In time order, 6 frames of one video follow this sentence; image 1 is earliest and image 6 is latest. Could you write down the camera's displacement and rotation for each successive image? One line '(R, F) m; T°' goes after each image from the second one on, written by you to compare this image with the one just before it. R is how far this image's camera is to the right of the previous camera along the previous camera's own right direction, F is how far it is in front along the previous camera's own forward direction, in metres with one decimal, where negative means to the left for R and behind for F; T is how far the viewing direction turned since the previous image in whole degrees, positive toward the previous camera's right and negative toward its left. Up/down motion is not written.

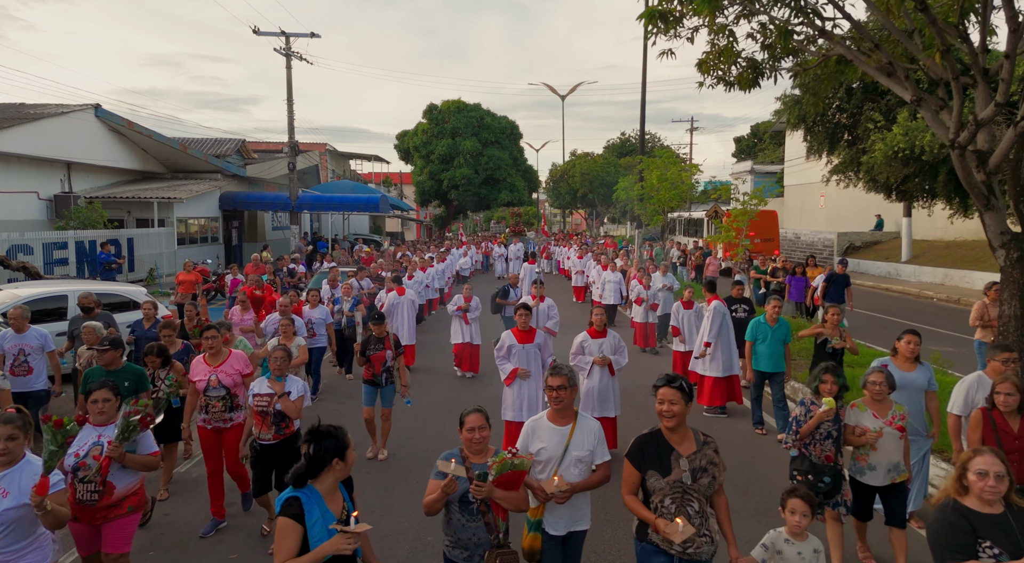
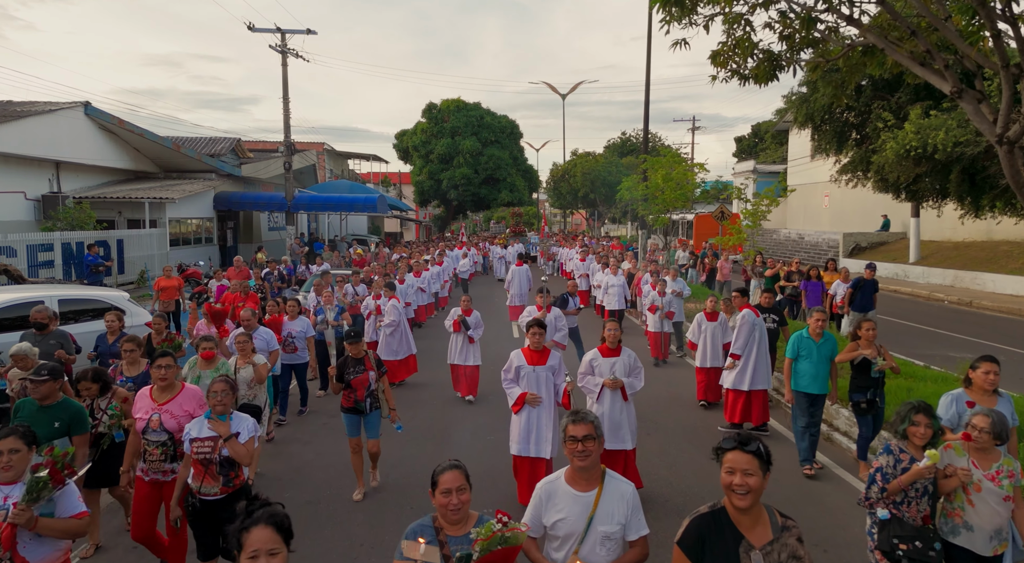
(0.0, +0.6) m; 0°
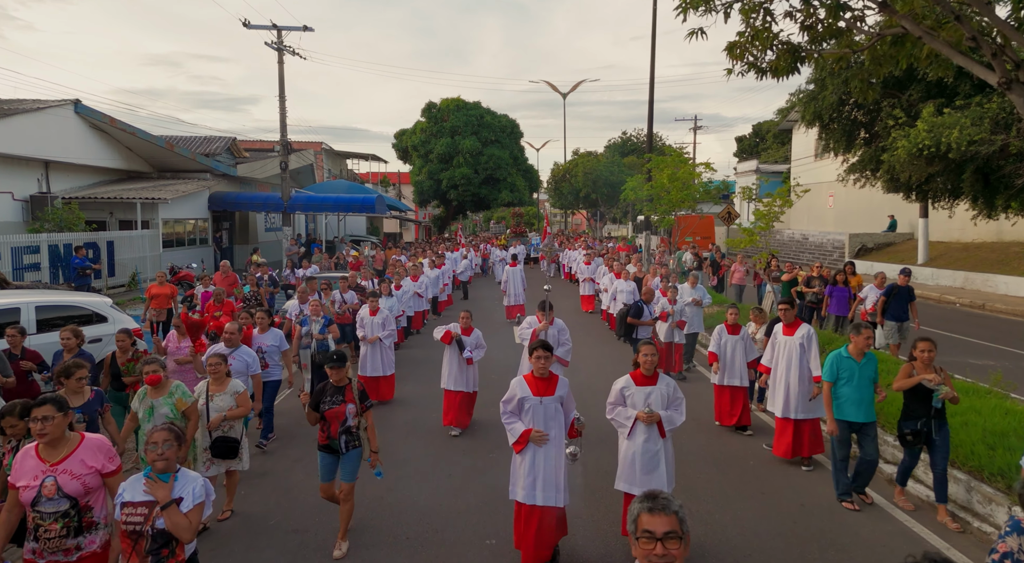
(-0.1, +0.6) m; 0°
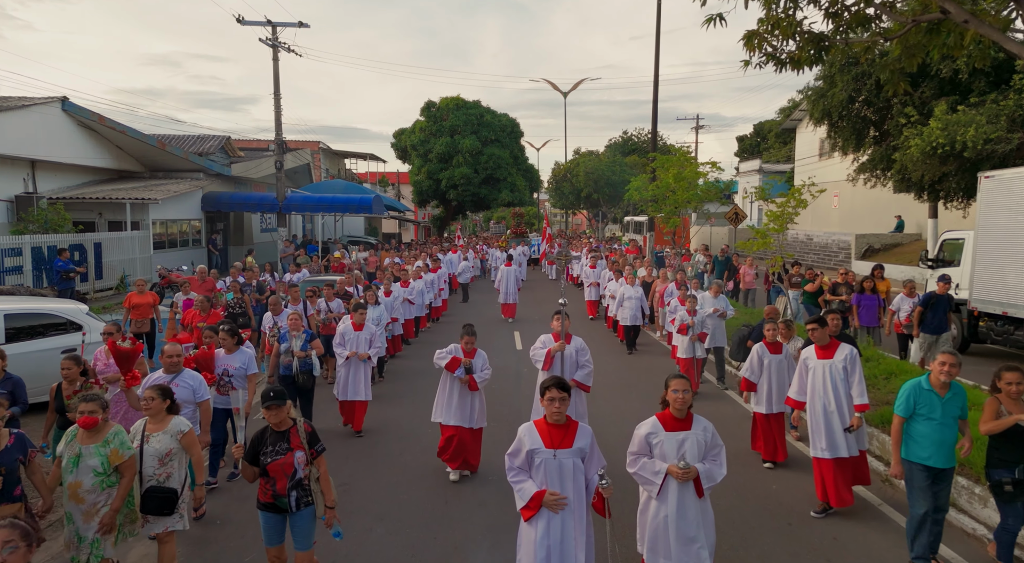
(0.0, +0.7) m; 0°
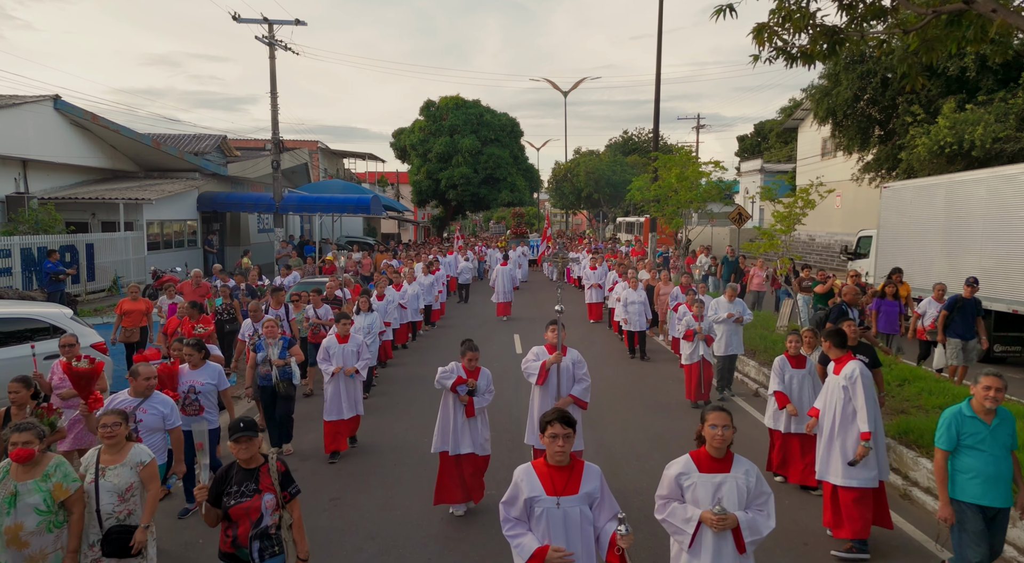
(0.0, +0.4) m; 0°
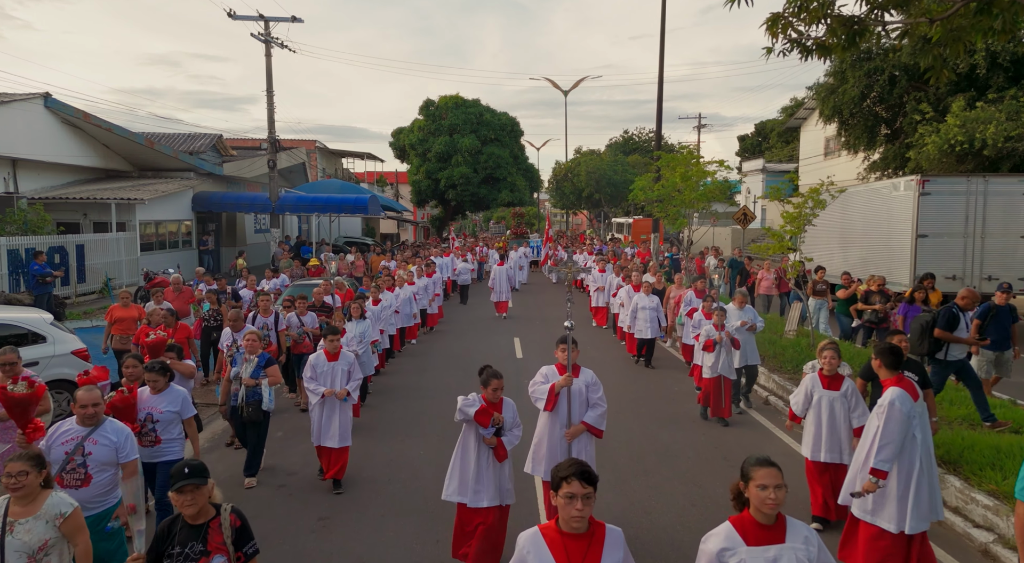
(0.0, +0.5) m; 0°
